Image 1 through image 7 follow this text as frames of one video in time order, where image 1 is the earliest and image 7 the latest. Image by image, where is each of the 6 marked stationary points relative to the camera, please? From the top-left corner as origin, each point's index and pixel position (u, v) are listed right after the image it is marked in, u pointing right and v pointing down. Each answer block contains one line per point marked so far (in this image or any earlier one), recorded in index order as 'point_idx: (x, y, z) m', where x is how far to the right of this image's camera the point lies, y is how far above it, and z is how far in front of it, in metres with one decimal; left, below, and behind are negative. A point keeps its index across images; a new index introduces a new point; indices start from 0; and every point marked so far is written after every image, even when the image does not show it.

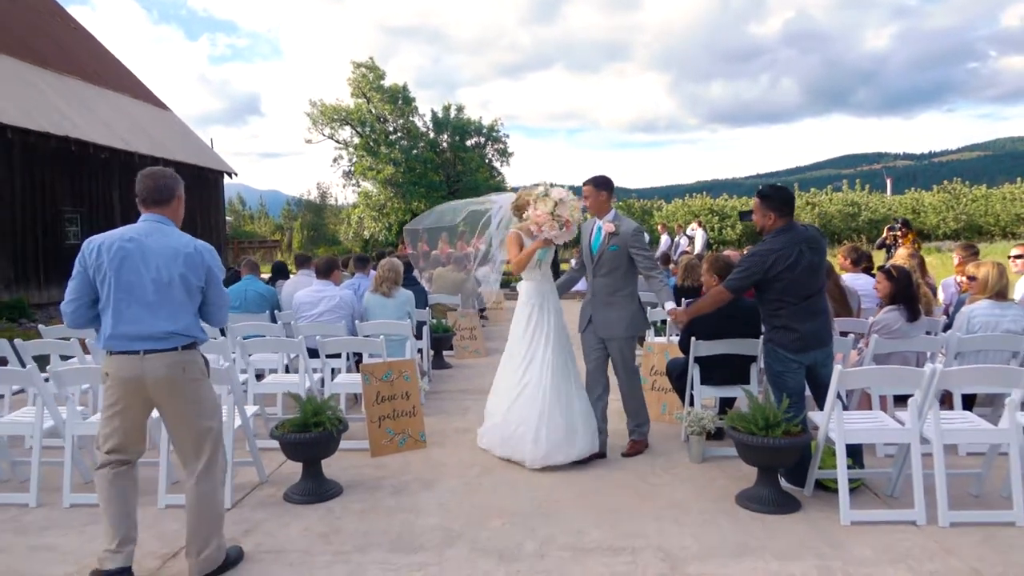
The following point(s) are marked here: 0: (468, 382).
0: (-0.5, -1.1, +8.3) m
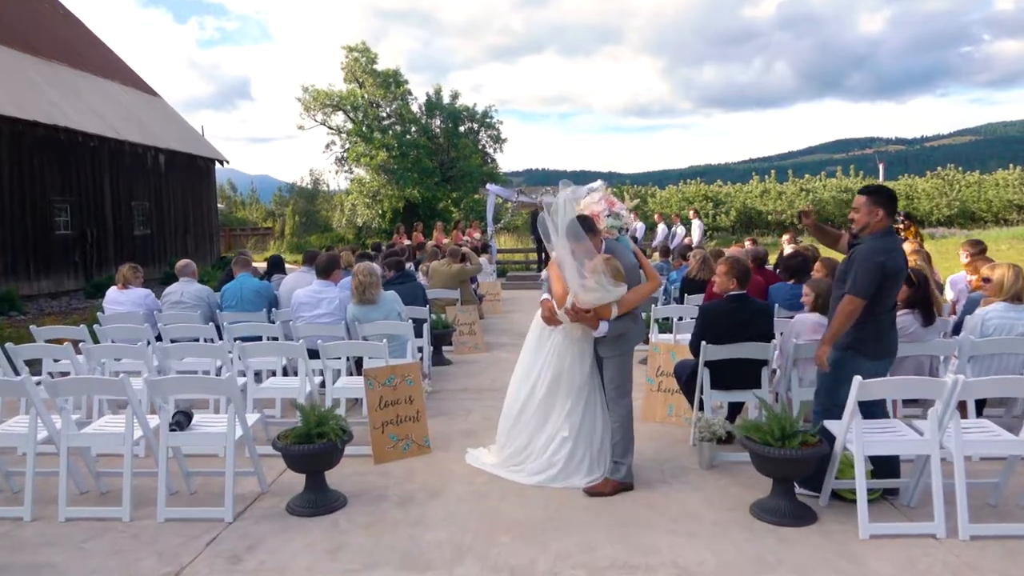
0: (-0.5, -1.0, +8.2) m
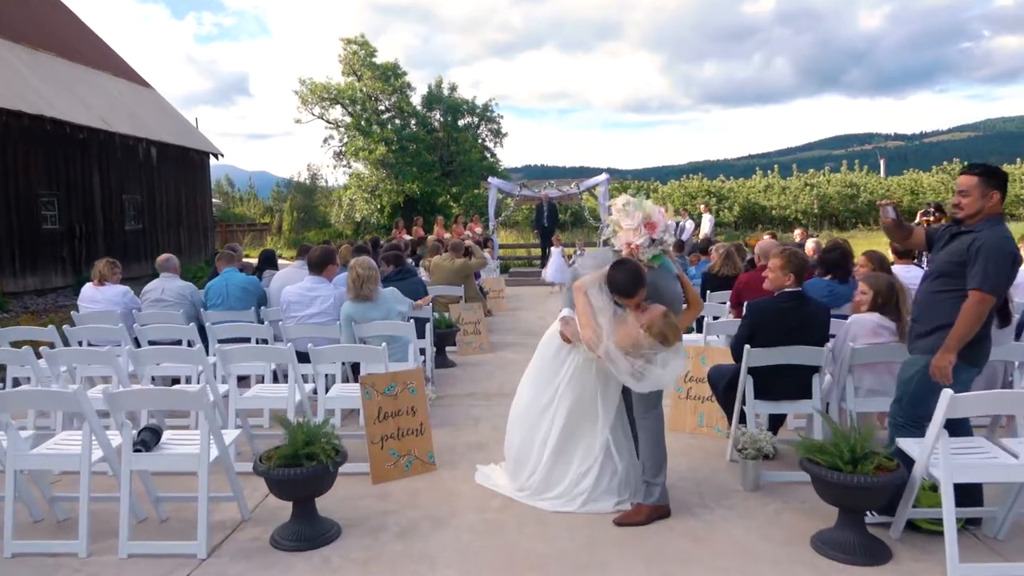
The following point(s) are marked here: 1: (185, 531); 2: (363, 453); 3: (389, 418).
0: (-0.4, -1.0, +7.5) m
1: (-1.8, -1.3, +3.9) m
2: (-1.0, -1.2, +5.0) m
3: (-0.8, -0.9, +4.7) m
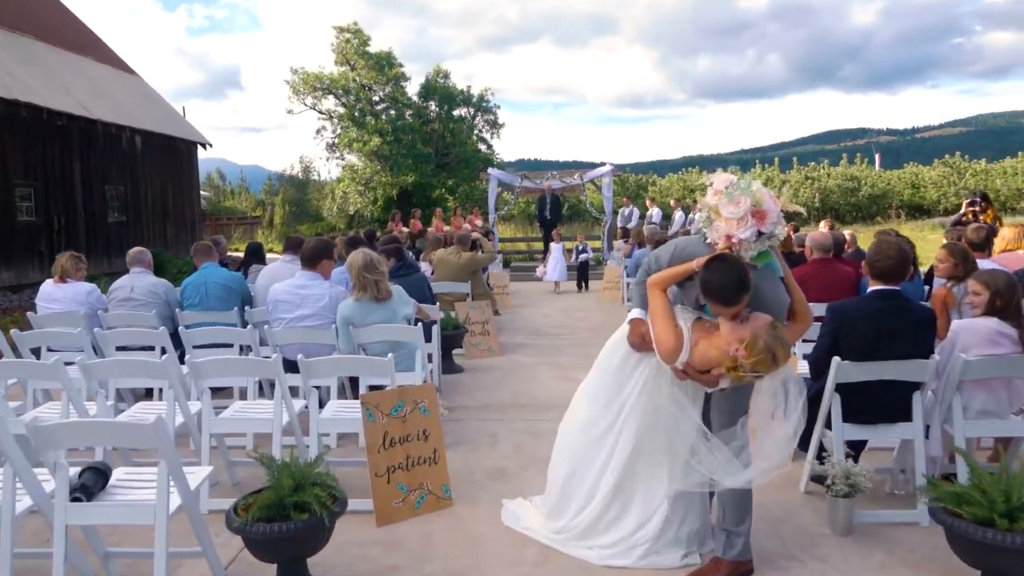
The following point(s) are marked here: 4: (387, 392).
0: (-0.2, -1.0, +6.7) m
1: (-1.6, -1.3, +3.1) m
2: (-0.9, -1.1, +4.2) m
3: (-0.6, -0.9, +3.9) m
4: (-0.7, -0.6, +3.9) m
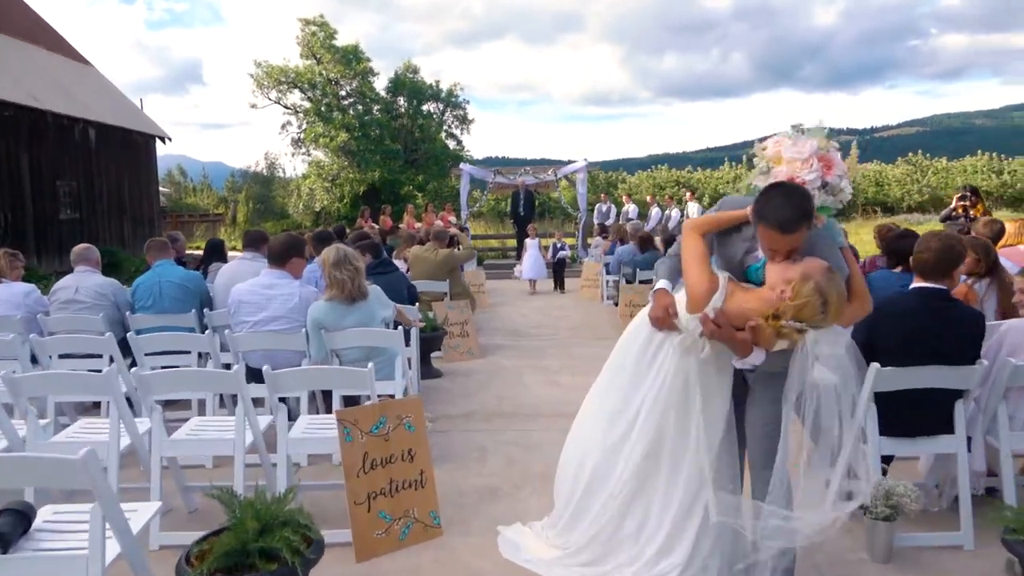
0: (-0.4, -1.0, +6.2) m
1: (-1.6, -1.3, +2.5) m
2: (-0.9, -1.2, +3.7) m
3: (-0.6, -0.9, +3.4) m
4: (-0.7, -0.6, +3.4) m
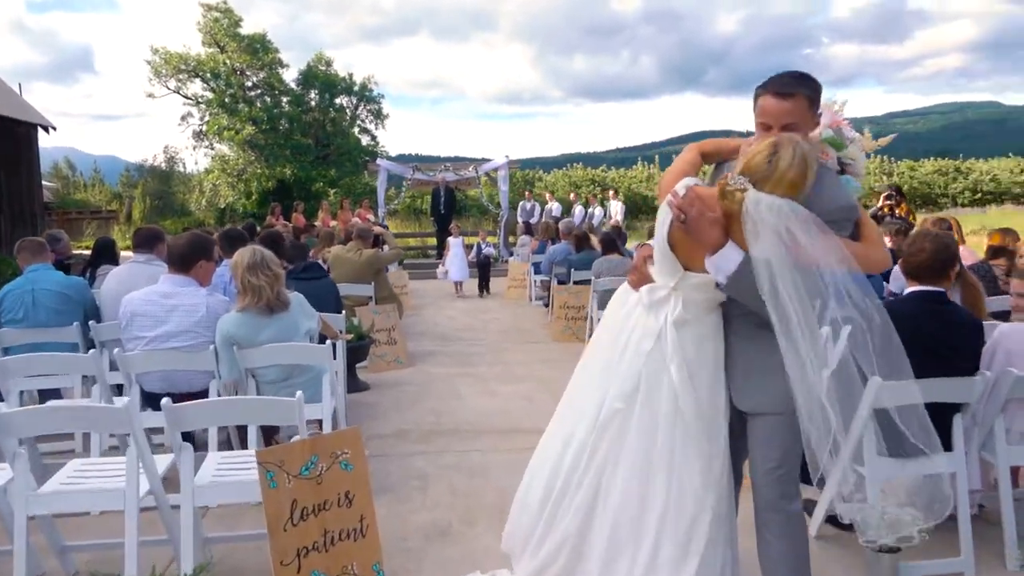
0: (-0.9, -1.0, +5.7) m
1: (-1.6, -1.4, +1.8) m
2: (-1.1, -1.2, +3.1) m
3: (-0.8, -0.9, +2.8) m
4: (-0.9, -0.6, +2.8) m
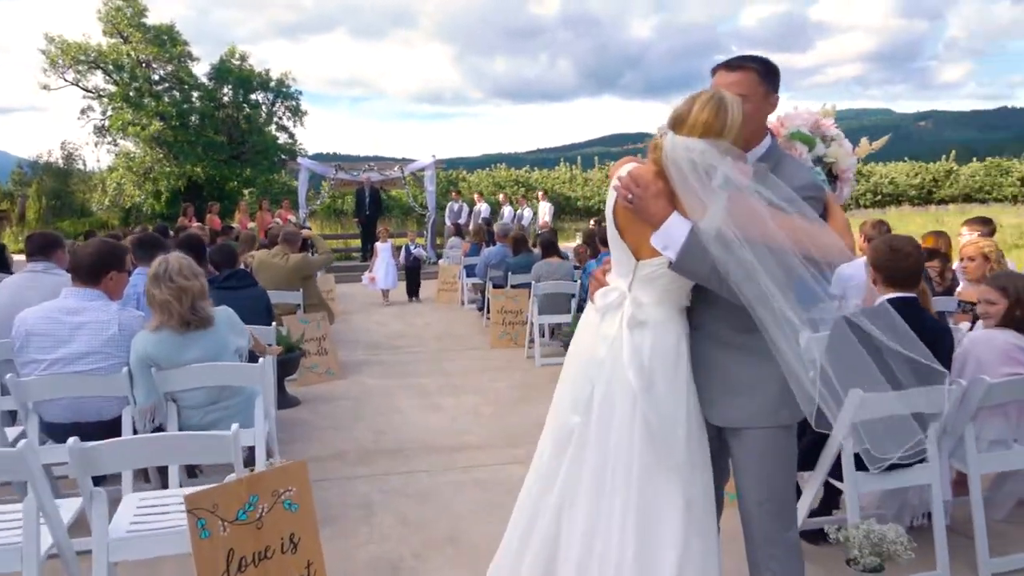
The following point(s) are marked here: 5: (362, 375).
0: (-1.3, -1.0, +5.3) m
1: (-1.6, -1.4, +1.4) m
2: (-1.2, -1.3, +2.7) m
3: (-0.9, -1.0, +2.4) m
4: (-1.0, -0.7, +2.4) m
5: (-1.5, -0.9, +7.1) m
